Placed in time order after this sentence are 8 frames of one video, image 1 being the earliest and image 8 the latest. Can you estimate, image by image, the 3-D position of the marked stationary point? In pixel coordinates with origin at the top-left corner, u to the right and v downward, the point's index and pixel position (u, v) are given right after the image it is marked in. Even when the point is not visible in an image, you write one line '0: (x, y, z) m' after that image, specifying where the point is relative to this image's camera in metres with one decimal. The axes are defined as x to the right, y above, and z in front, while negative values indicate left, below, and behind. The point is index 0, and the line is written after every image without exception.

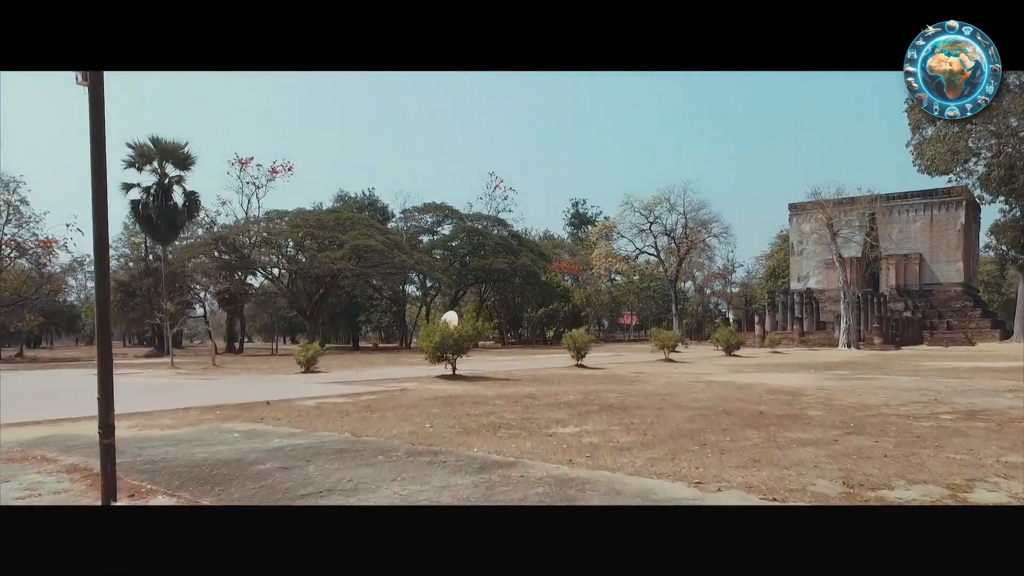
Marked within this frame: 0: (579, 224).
0: (+0.9, +0.9, +9.7) m
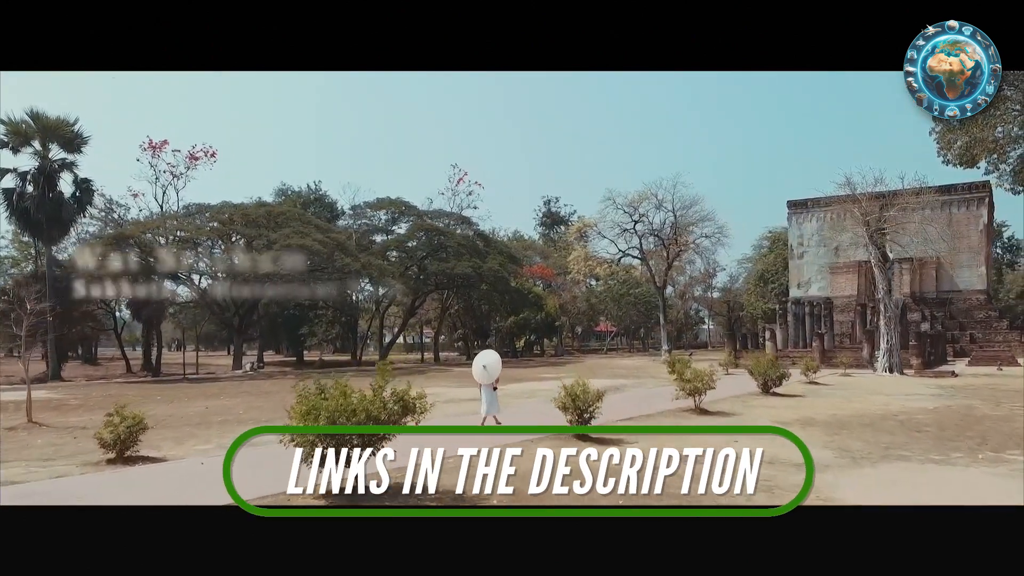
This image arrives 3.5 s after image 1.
0: (+0.5, +0.8, +8.4) m
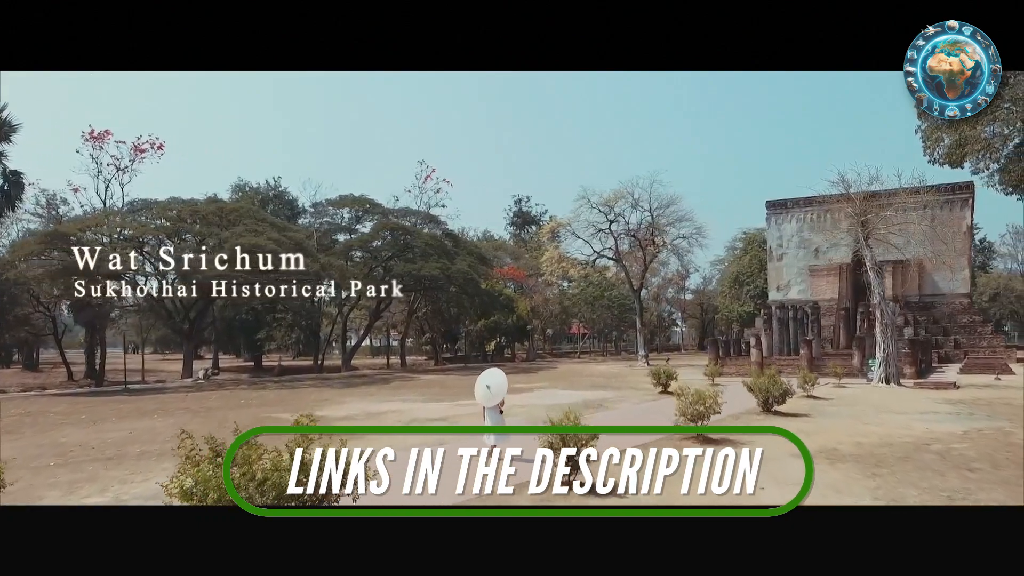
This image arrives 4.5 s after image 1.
0: (+0.1, +0.8, +8.0) m
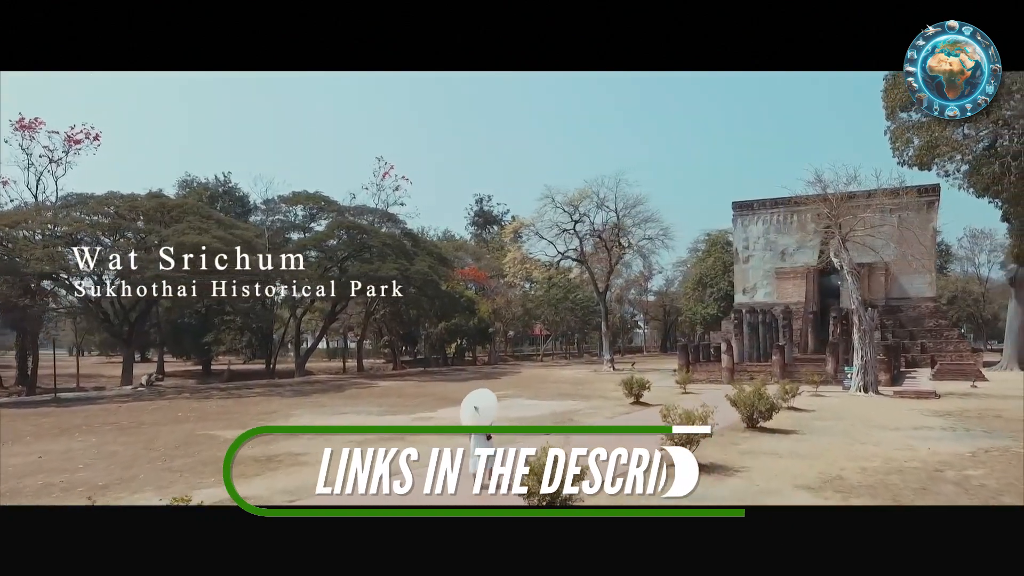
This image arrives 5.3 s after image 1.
0: (-0.3, +0.7, +7.7) m
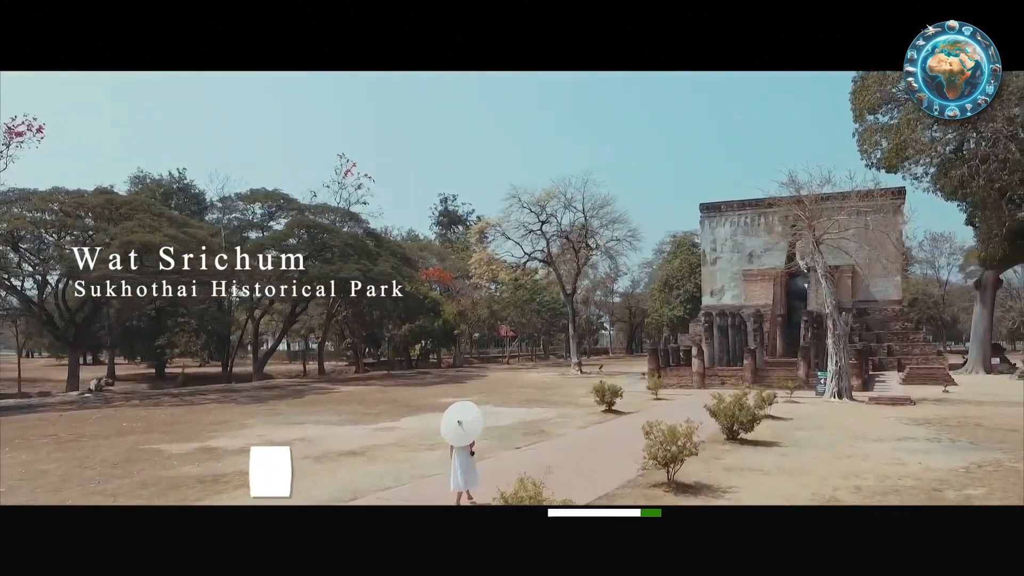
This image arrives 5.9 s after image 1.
0: (-0.7, +0.7, +7.5) m
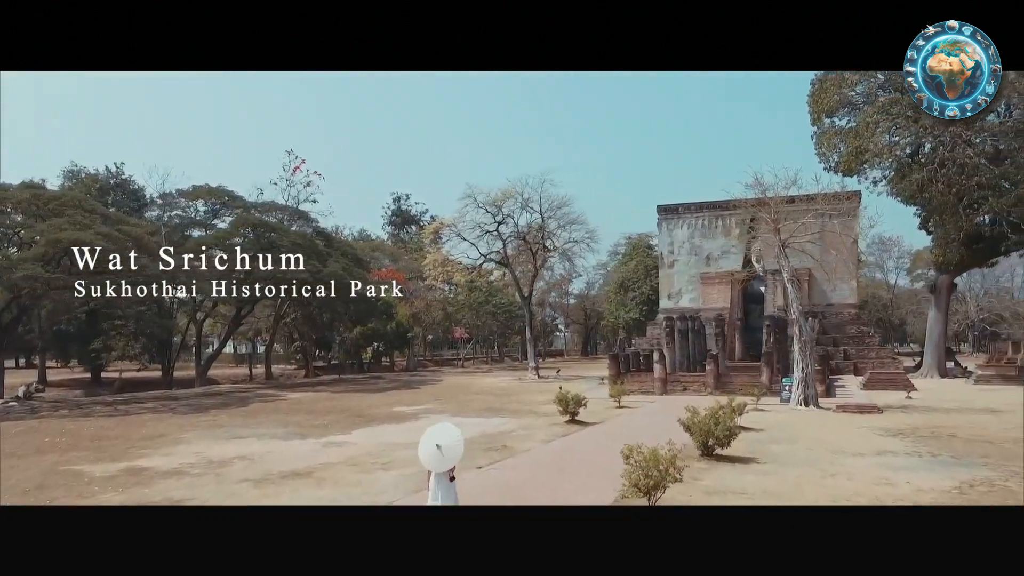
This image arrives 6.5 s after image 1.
0: (-1.2, +0.7, +7.2) m
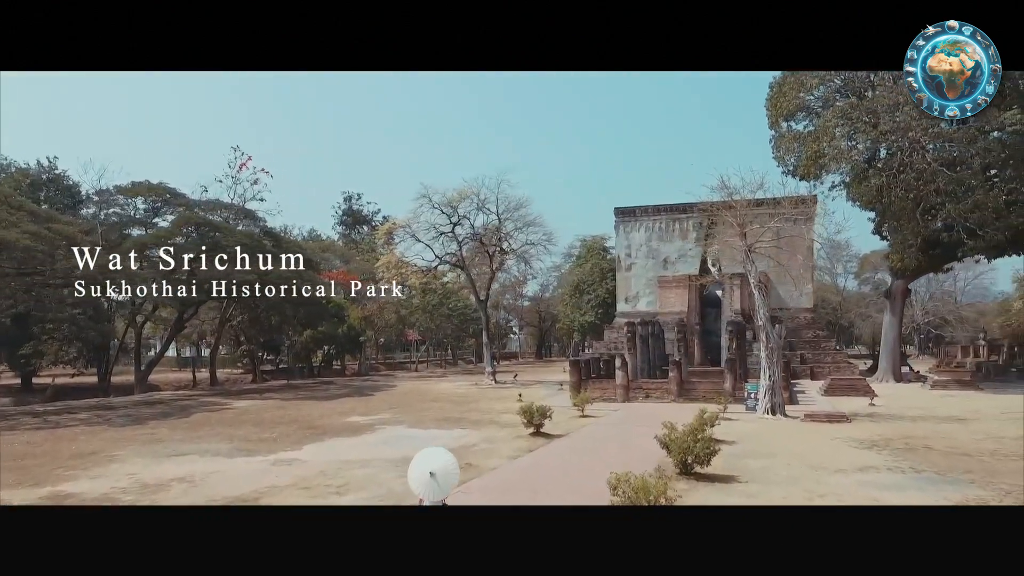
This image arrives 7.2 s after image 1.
0: (-1.7, +0.7, +6.9) m
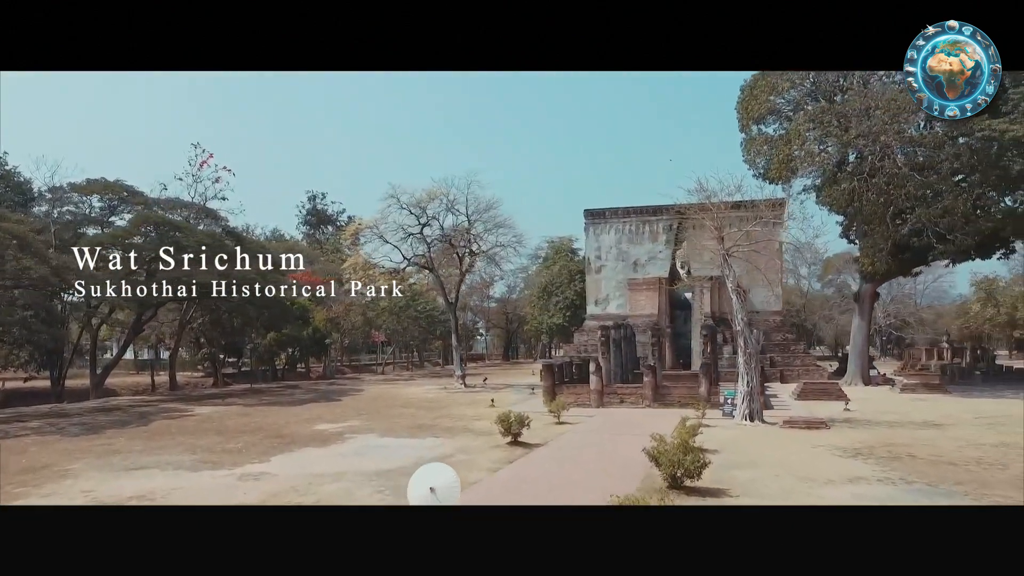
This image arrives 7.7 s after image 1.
0: (-2.0, +0.6, +6.7) m
